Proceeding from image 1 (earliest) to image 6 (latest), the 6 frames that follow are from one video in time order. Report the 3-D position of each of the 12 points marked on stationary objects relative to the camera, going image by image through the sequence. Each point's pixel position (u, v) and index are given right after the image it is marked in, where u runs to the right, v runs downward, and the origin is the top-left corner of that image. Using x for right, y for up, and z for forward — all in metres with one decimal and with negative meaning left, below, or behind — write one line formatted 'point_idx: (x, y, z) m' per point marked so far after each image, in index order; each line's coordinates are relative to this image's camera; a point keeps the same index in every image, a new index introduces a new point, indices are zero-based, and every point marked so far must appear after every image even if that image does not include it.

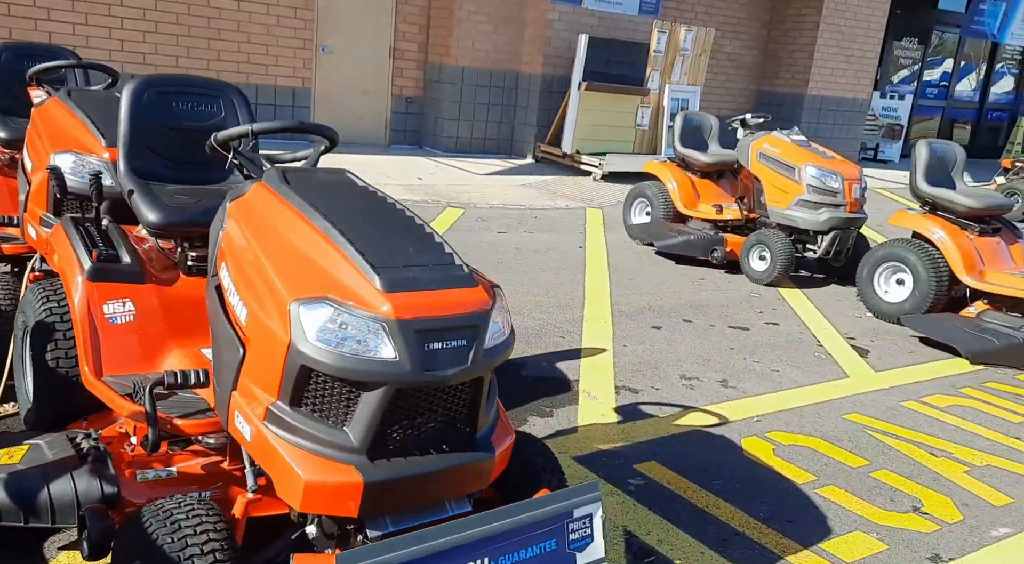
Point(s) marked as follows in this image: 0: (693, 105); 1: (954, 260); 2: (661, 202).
0: (+2.4, +2.4, +11.2) m
1: (+2.6, +0.1, +5.0) m
2: (+1.2, +0.6, +6.5) m
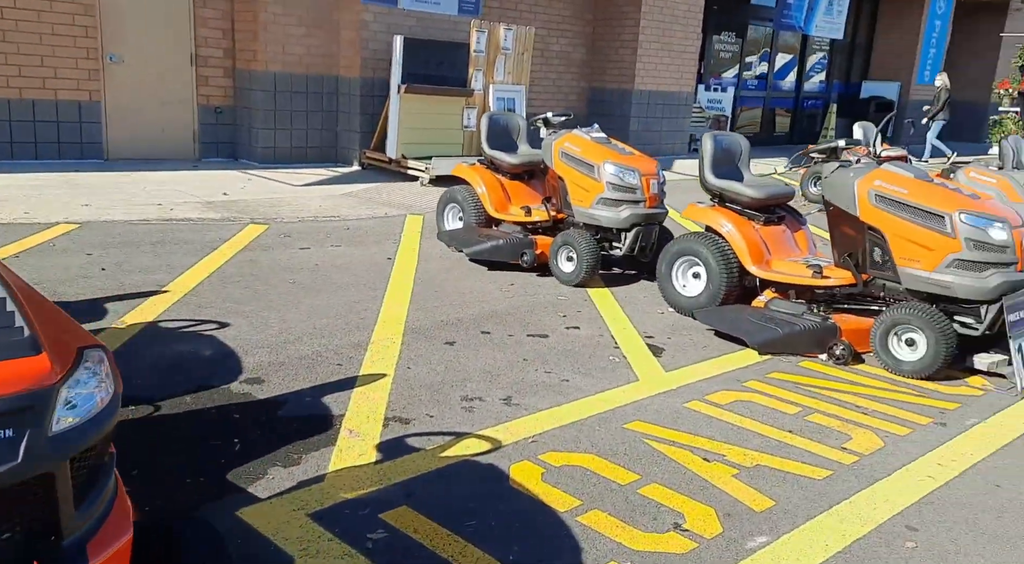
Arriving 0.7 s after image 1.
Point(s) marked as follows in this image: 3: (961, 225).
0: (+0.1, +2.4, +11.1) m
1: (+1.4, +0.2, +5.1) m
2: (-0.3, +0.6, +6.4) m
3: (+2.4, +0.3, +4.5) m
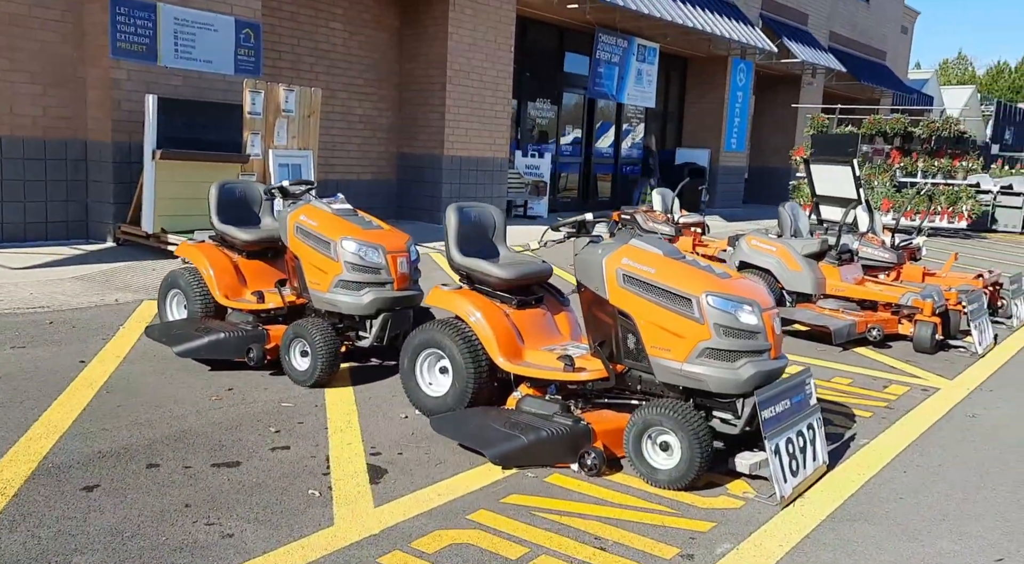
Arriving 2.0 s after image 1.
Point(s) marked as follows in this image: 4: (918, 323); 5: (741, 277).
0: (-2.5, +1.4, +10.3) m
1: (-0.1, -0.3, +4.4) m
2: (-2.0, -0.1, +5.4) m
3: (+0.9, -0.1, +4.0) m
4: (+3.6, -0.4, +7.5) m
5: (+1.2, 0.0, +4.3) m
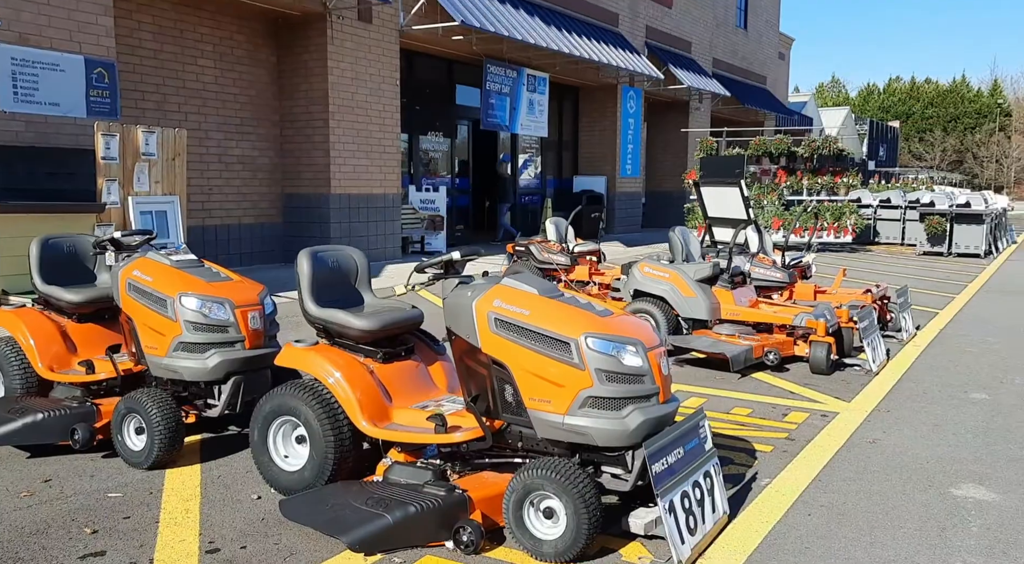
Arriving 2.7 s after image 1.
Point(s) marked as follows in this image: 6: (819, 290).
0: (-3.9, +0.7, +9.5) m
1: (-0.8, -0.6, +3.9) m
2: (-2.8, -0.5, +4.7) m
3: (+0.3, -0.3, +3.6) m
4: (+2.6, -0.5, +7.3) m
5: (+0.5, -0.2, +4.0) m
6: (+3.4, -0.1, +9.3) m
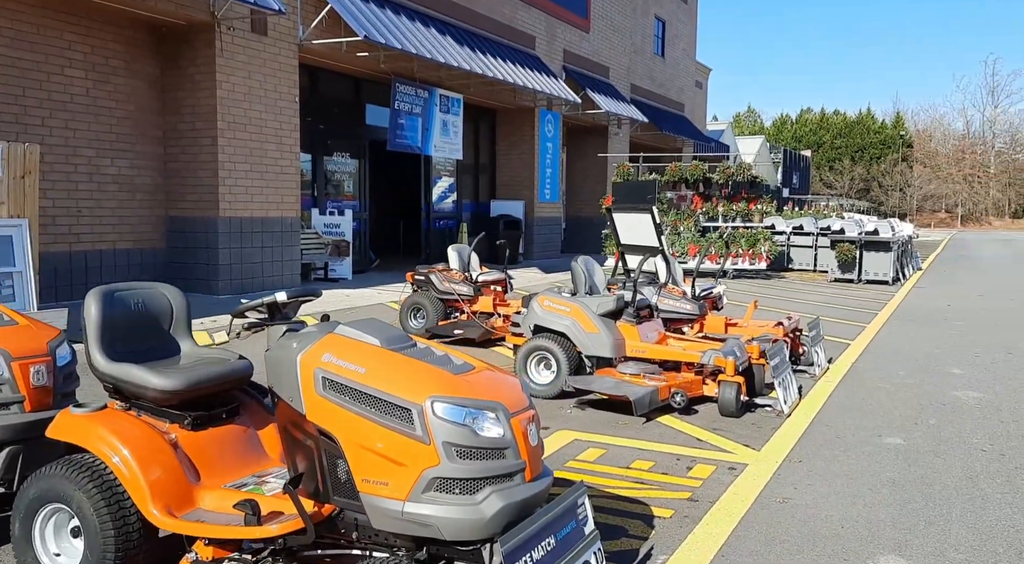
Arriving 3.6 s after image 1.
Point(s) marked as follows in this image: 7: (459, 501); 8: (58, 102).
0: (-5.0, +0.4, +8.4) m
1: (-1.4, -0.8, +3.1) m
2: (-3.5, -0.7, +3.6) m
3: (-0.3, -0.5, +2.9) m
4: (+1.7, -0.8, +6.8) m
5: (-0.1, -0.3, +3.3) m
6: (+2.3, -0.4, +8.9) m
7: (-0.2, -0.7, +2.8) m
8: (-6.3, +2.5, +11.6) m
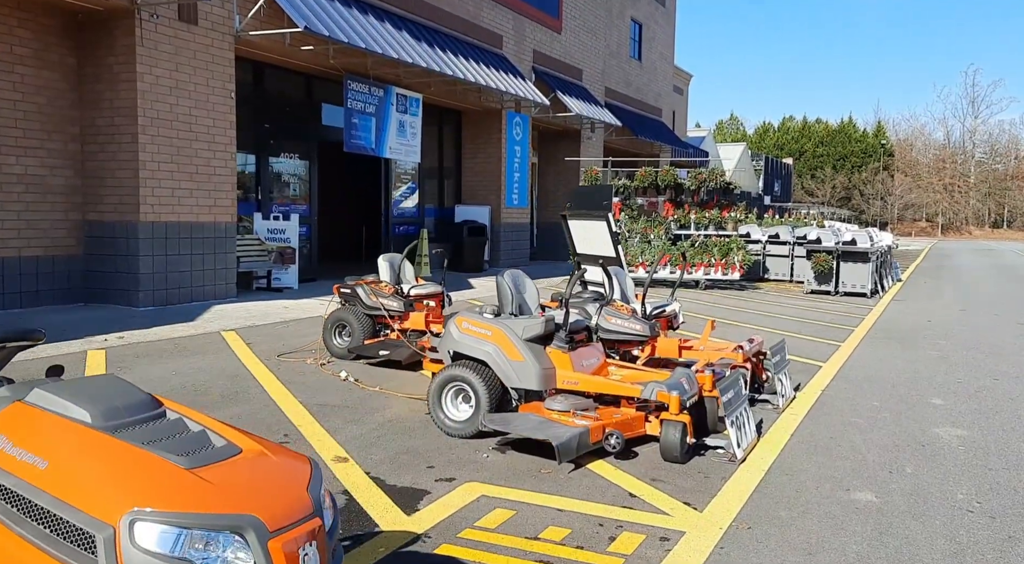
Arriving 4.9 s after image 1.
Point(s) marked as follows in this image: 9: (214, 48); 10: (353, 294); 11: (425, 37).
0: (-5.6, +0.3, +7.3) m
1: (-2.0, -0.9, +2.0) m
2: (-4.0, -0.8, +2.6) m
3: (-0.8, -0.6, +1.9) m
4: (+1.1, -1.0, +5.8) m
5: (-0.7, -0.5, +2.2) m
6: (+1.6, -0.6, +7.9) m
7: (-0.7, -0.9, +1.8) m
8: (-7.0, +2.4, +10.5) m
9: (-4.6, +3.6, +12.8) m
10: (-1.7, -0.1, +9.0) m
11: (-1.8, +5.0, +17.0) m
